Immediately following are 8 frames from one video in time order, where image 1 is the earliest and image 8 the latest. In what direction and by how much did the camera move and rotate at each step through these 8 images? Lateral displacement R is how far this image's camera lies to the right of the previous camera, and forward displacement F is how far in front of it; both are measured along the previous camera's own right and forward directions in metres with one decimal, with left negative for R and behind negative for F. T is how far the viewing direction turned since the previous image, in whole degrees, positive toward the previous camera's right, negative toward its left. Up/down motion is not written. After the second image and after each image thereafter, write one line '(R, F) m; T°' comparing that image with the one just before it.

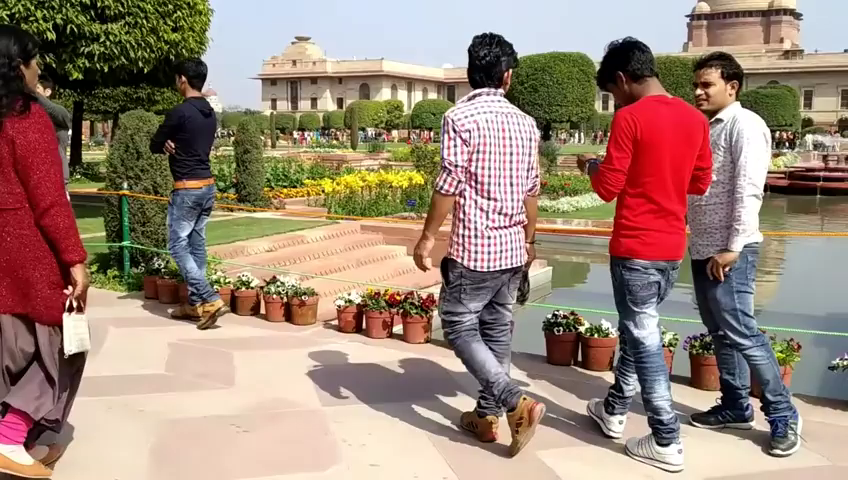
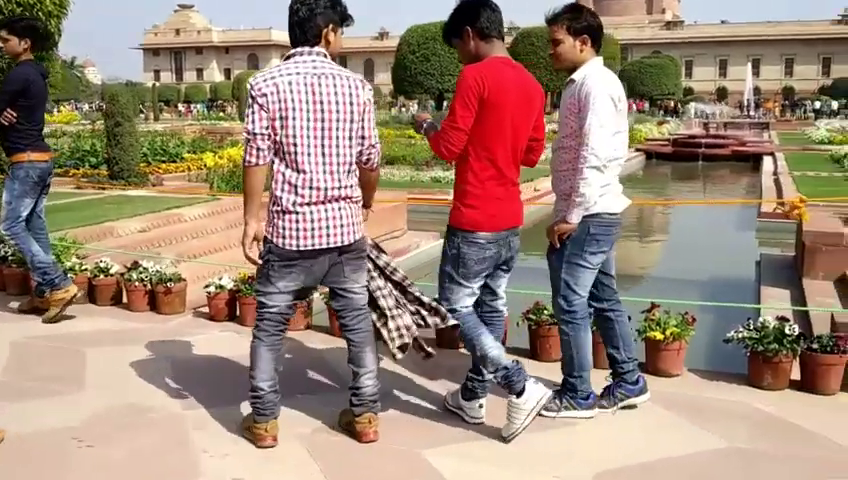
(+0.1, +0.2) m; +7°
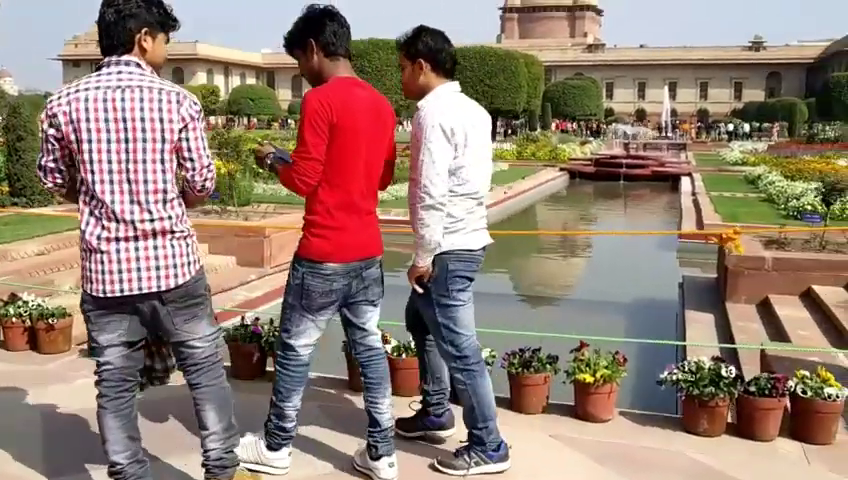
(0.0, +0.2) m; +5°
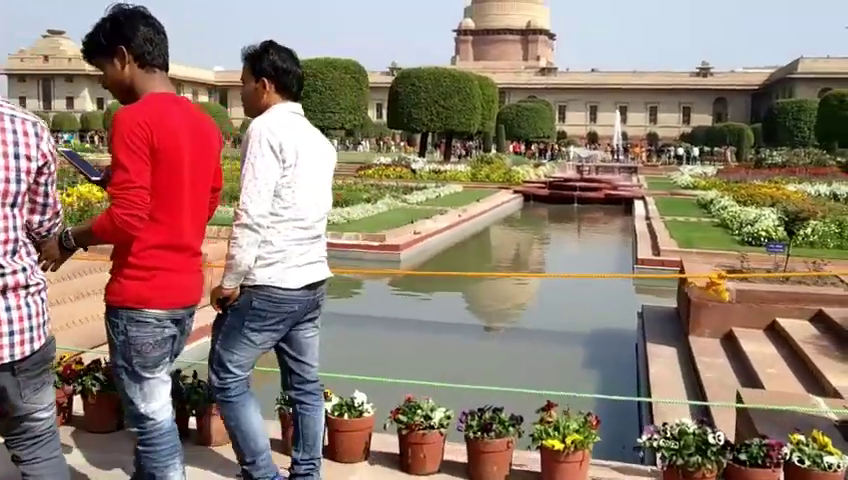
(0.0, +0.3) m; +3°
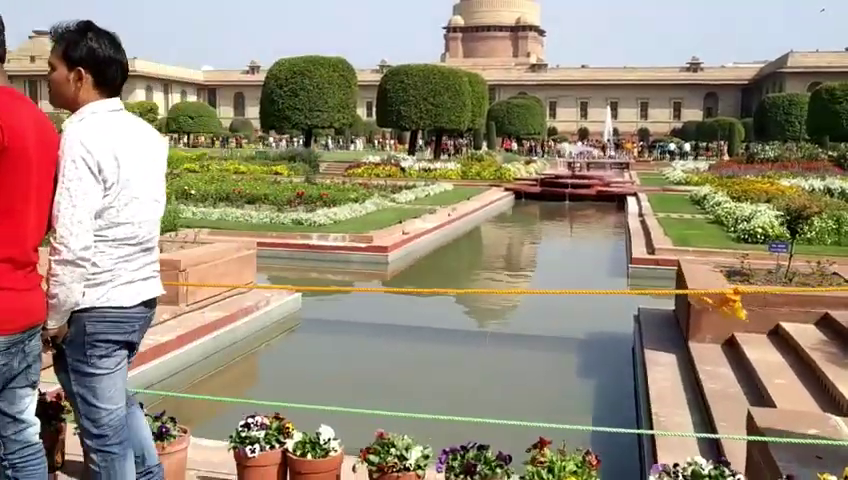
(0.0, +0.2) m; +1°
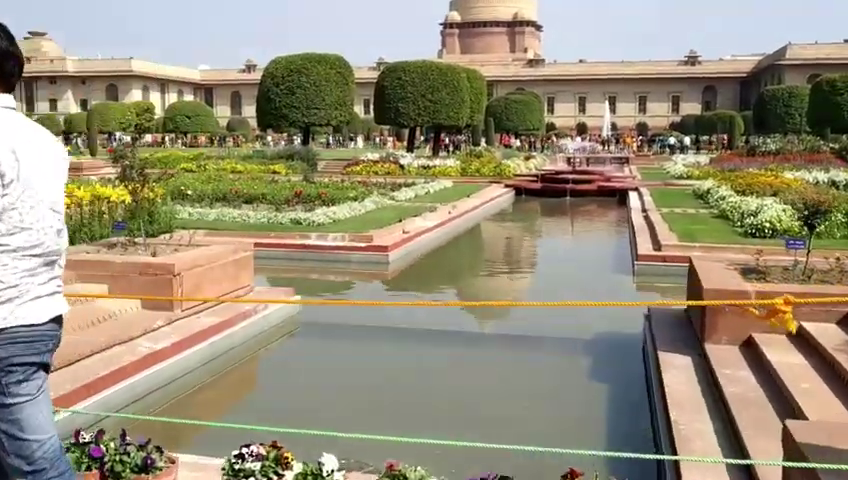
(0.0, +0.2) m; 0°
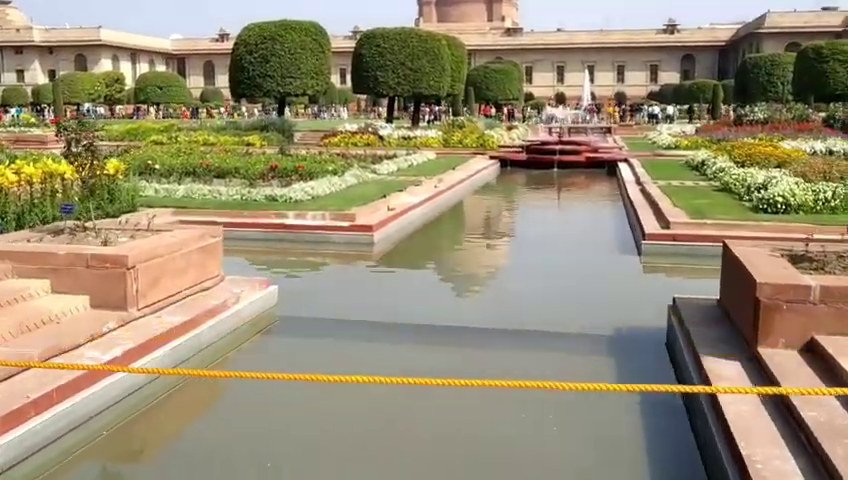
(-0.1, +0.7) m; +2°
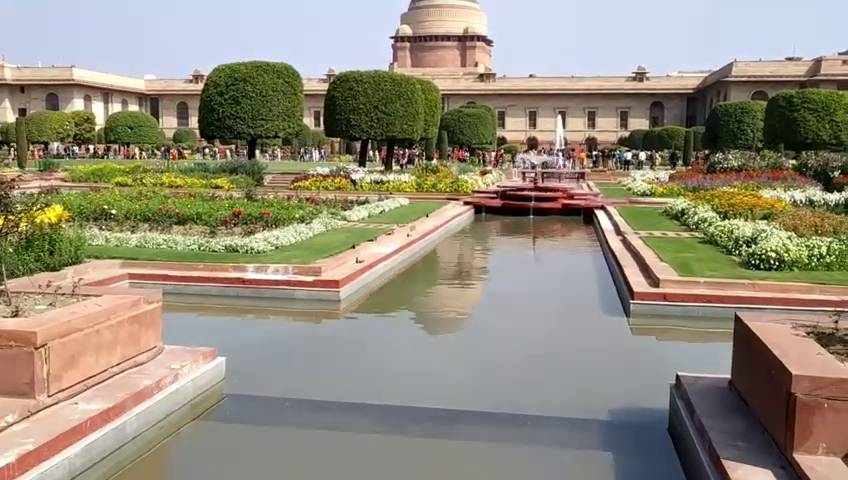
(0.0, +0.6) m; +2°
